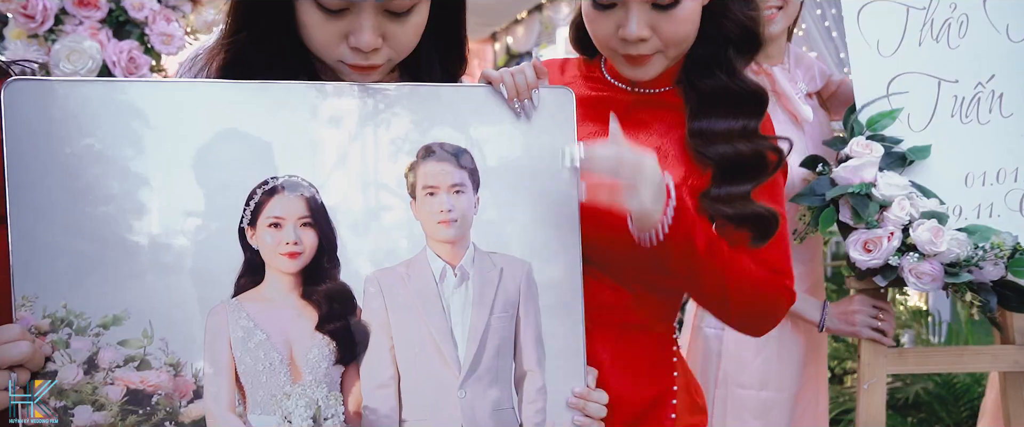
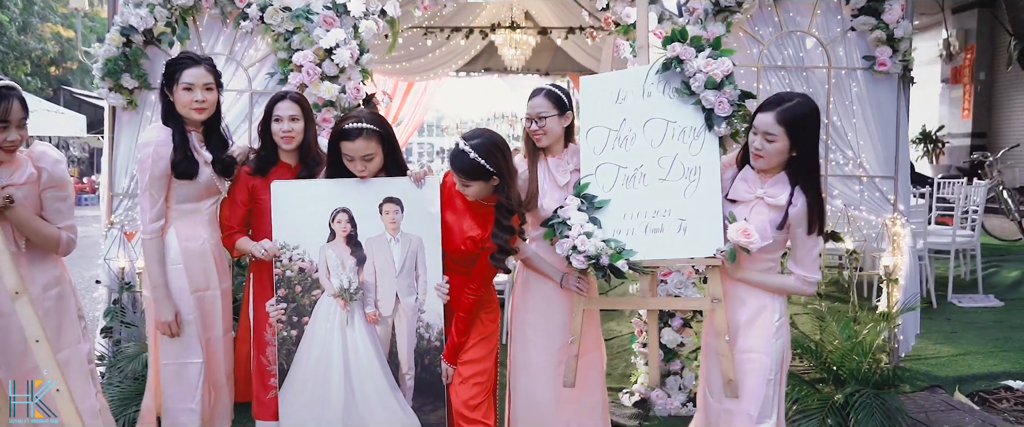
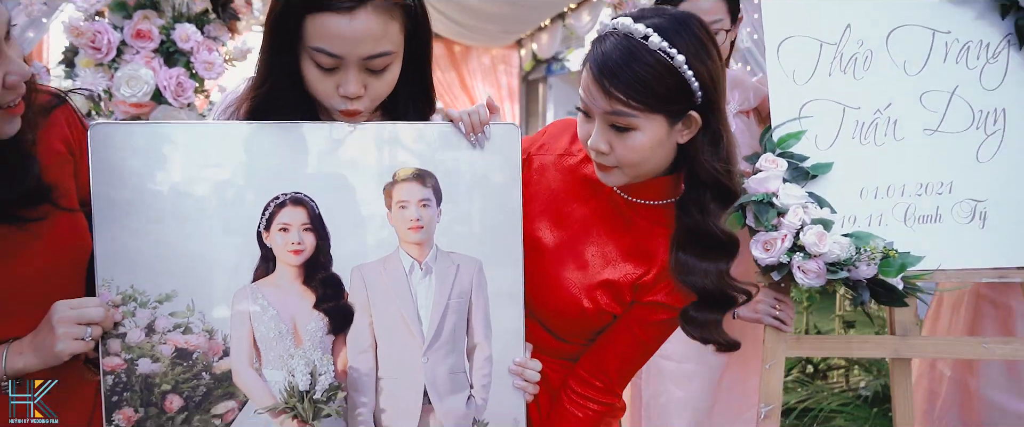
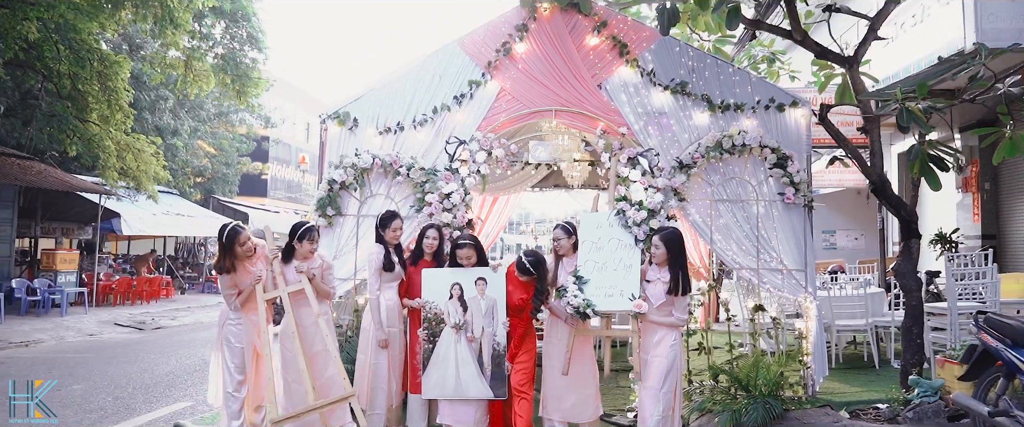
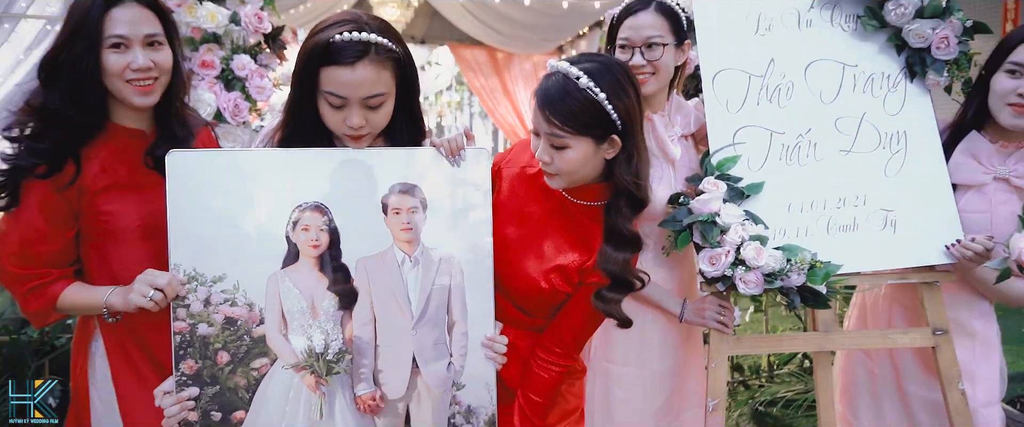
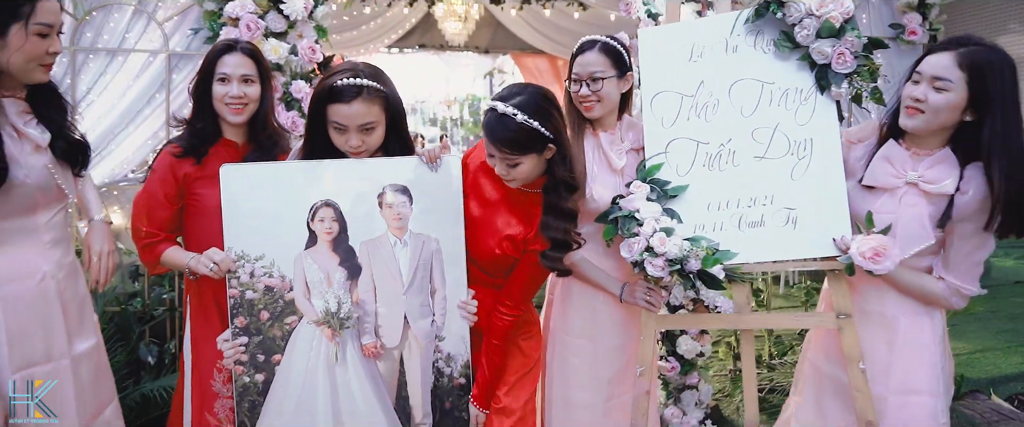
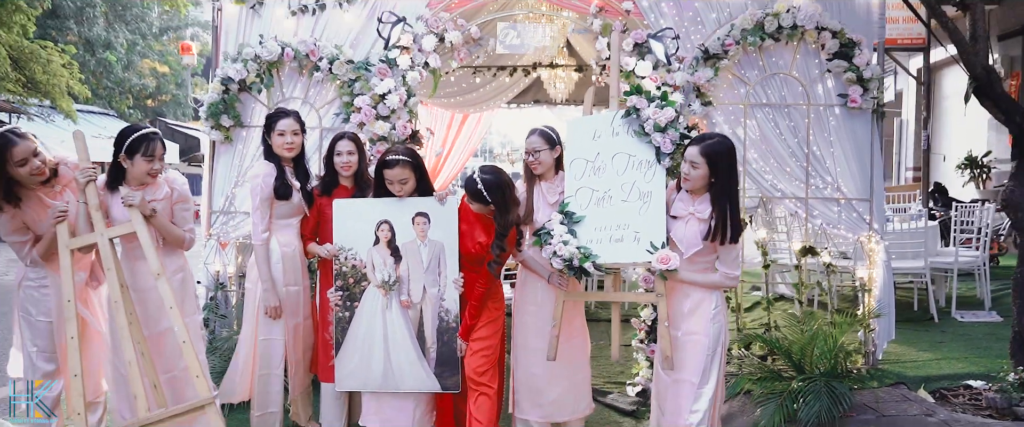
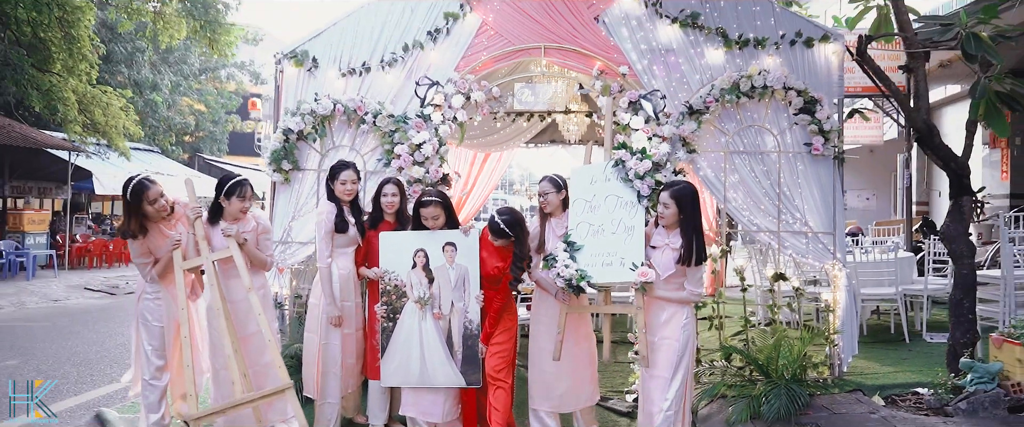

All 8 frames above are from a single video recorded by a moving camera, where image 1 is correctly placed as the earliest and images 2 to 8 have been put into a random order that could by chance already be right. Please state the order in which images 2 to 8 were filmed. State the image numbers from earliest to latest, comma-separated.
3, 5, 6, 2, 7, 8, 4
